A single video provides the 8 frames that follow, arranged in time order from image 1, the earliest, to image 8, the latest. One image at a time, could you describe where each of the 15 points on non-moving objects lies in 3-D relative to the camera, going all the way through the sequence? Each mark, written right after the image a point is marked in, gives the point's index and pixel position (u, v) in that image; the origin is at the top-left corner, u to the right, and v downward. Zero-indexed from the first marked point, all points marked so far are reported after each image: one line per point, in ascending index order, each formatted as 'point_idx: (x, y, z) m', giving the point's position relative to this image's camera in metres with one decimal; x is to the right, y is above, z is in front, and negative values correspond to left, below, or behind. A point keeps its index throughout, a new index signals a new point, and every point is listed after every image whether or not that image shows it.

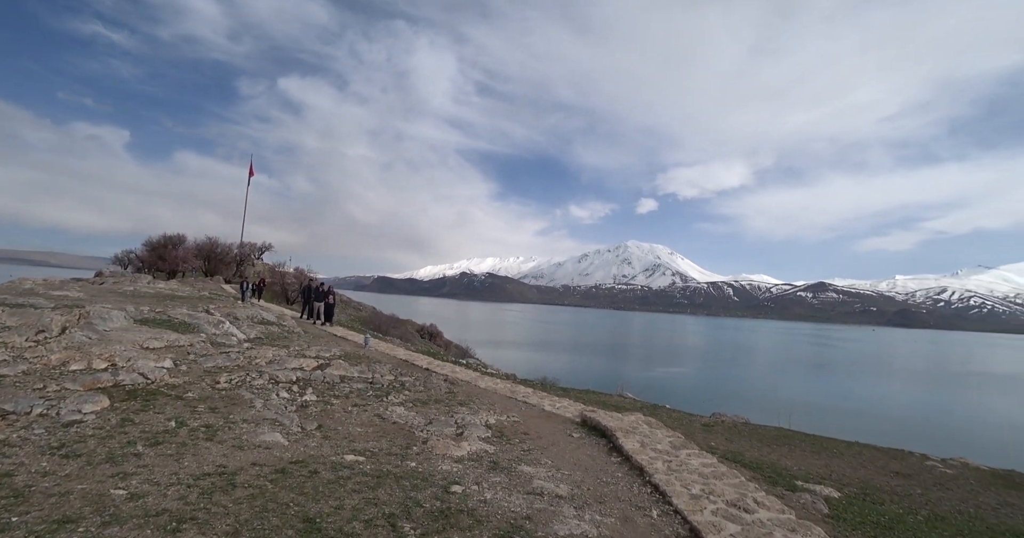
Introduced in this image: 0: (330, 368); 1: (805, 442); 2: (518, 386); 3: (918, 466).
0: (-6.1, -3.3, +15.2) m
1: (+8.0, -4.7, +12.3) m
2: (+0.2, -4.5, +17.1) m
3: (+9.8, -4.7, +10.9) m
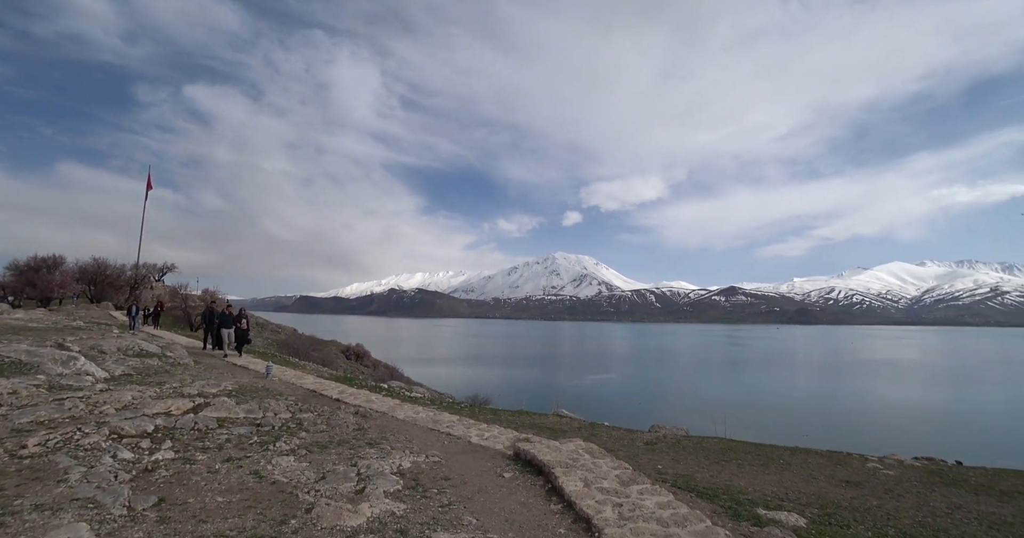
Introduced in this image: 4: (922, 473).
0: (-8.3, -3.8, +12.3) m
1: (+6.1, -4.8, +11.6) m
2: (-2.3, -4.9, +15.2) m
3: (+8.1, -4.7, +10.4) m
4: (+9.4, -4.7, +10.3) m
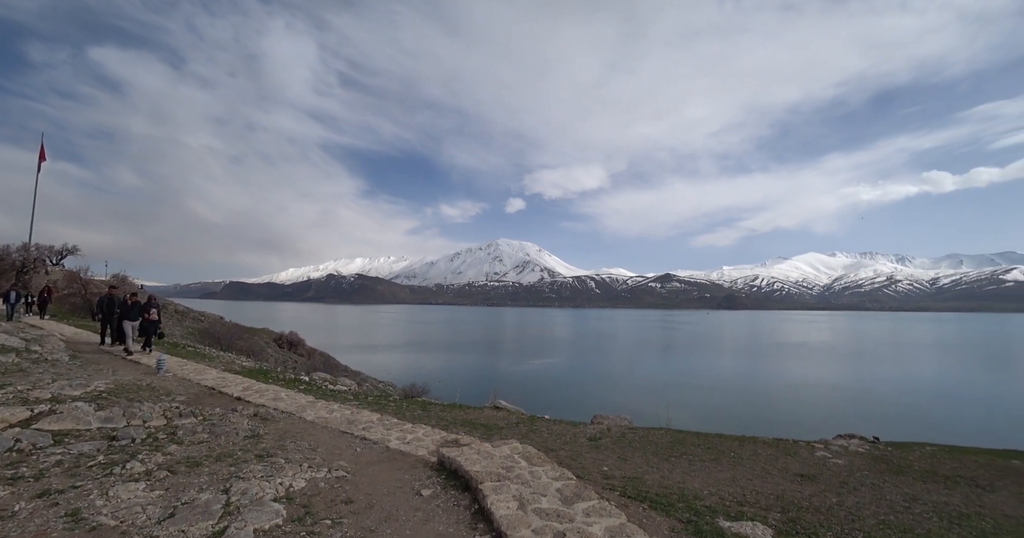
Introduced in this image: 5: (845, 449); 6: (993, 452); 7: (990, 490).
0: (-10.0, -3.2, +9.7) m
1: (+4.5, -4.2, +10.8) m
2: (-4.4, -4.2, +13.3) m
3: (+6.5, -4.2, +9.9) m
4: (+7.8, -4.2, +9.9) m
5: (+8.0, -4.4, +10.9) m
6: (+13.0, -4.9, +12.3) m
7: (+8.8, -4.0, +8.3) m
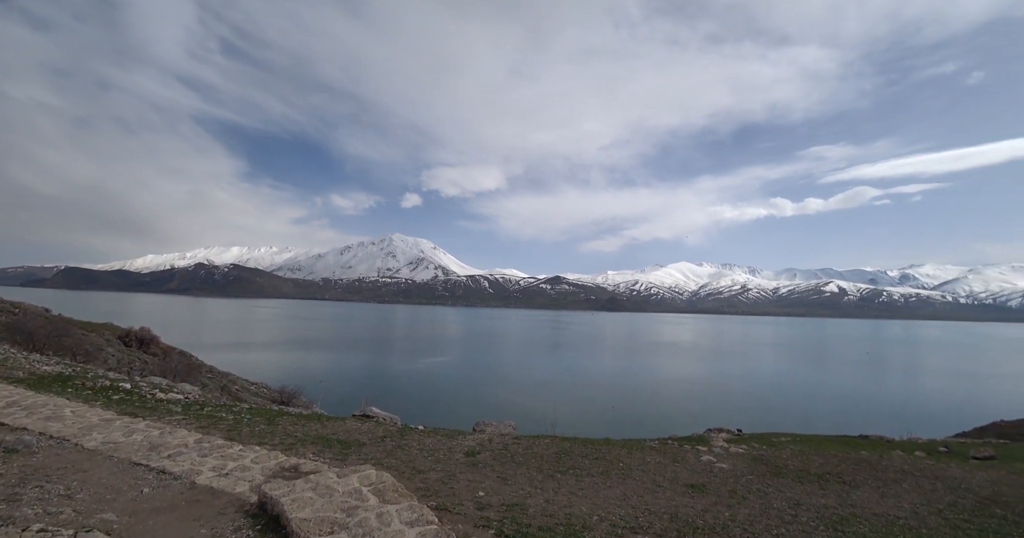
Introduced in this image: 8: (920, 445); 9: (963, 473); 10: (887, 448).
0: (-12.1, -2.5, +5.4) m
1: (+1.6, -4.1, +9.8) m
2: (-7.5, -3.7, +10.2) m
3: (+3.8, -4.1, +9.4) m
4: (+5.1, -4.2, +9.7) m
5: (+5.1, -4.3, +10.7) m
6: (+9.6, -5.1, +13.2) m
7: (+6.4, -4.0, +8.4) m
8: (+14.7, -6.3, +16.2) m
9: (+9.6, -4.3, +9.6) m
10: (+10.8, -5.1, +13.0) m
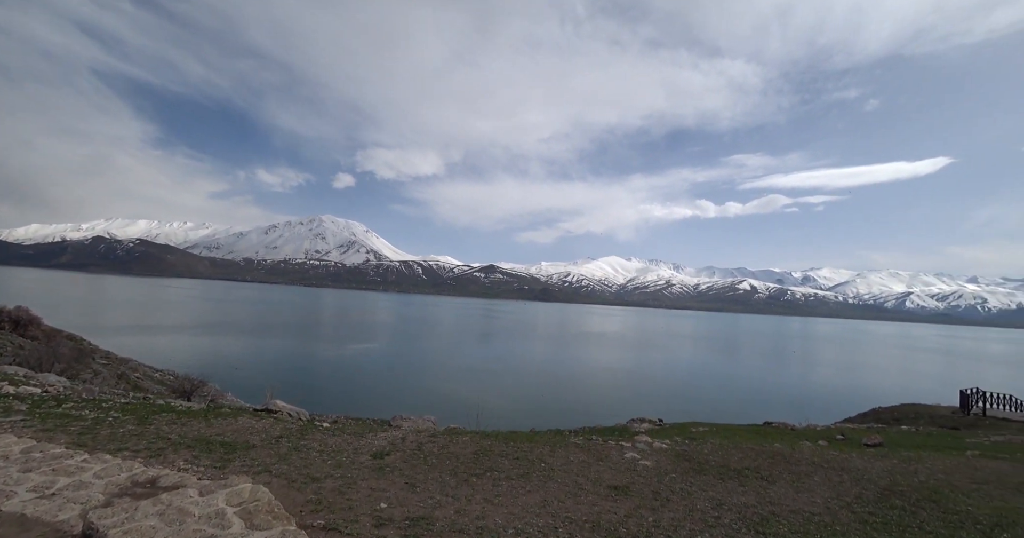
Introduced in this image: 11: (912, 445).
0: (-13.0, -1.8, +2.8) m
1: (-0.1, -3.8, +9.1) m
2: (-9.2, -3.0, +8.2) m
3: (+2.2, -3.9, +9.0) m
4: (+3.4, -4.0, +9.5) m
5: (+3.2, -4.1, +10.5) m
6: (+7.3, -5.0, +13.6) m
7: (+4.8, -4.0, +8.4) m
8: (+11.8, -6.3, +17.3) m
9: (+7.9, -4.3, +10.0) m
10: (+8.5, -5.1, +13.6) m
11: (+12.1, -5.3, +13.6) m
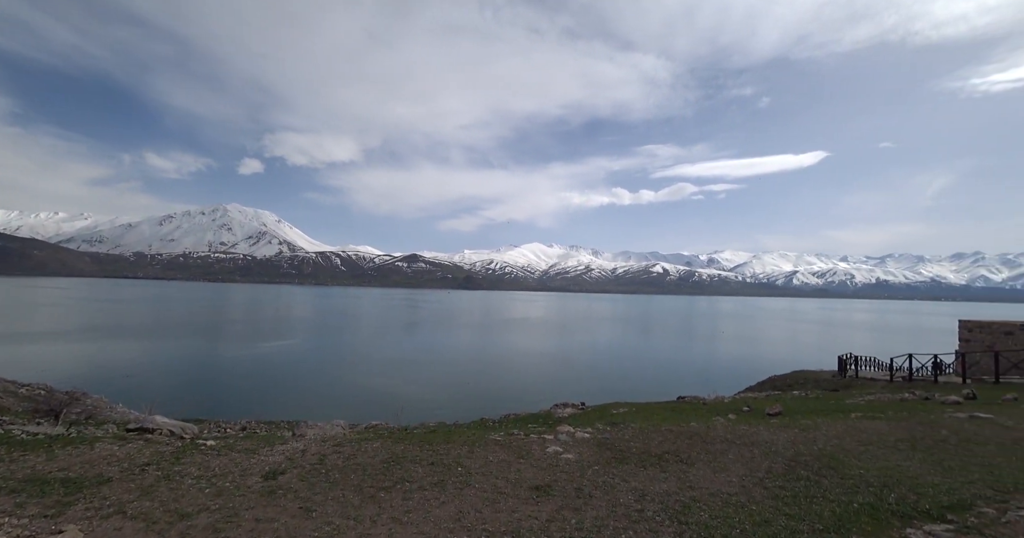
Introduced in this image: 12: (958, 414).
0: (-13.4, -2.1, -0.1) m
1: (-1.7, -3.6, +8.3) m
2: (-10.5, -3.0, +5.9) m
3: (+0.6, -3.6, +8.6) m
4: (+1.7, -3.7, +9.3) m
5: (+1.4, -3.8, +10.3) m
6: (+4.9, -4.5, +14.0) m
7: (+3.3, -3.6, +8.4) m
8: (+8.8, -5.5, +18.5) m
9: (+6.1, -3.9, +10.5) m
10: (+6.1, -4.6, +14.2) m
11: (+9.7, -4.7, +14.8) m
12: (+12.8, -4.1, +12.9) m
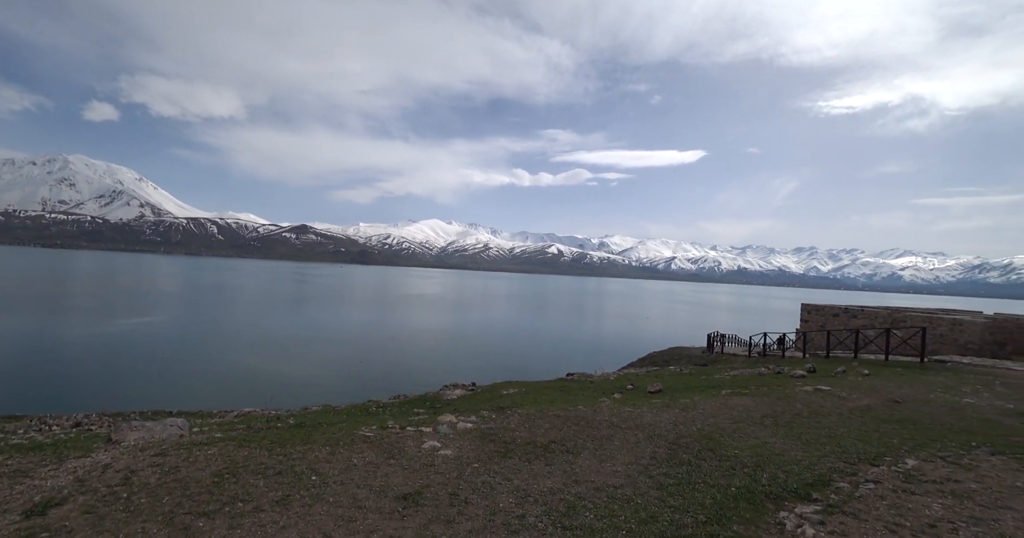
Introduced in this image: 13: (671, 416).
0: (-13.3, -1.6, -4.0) m
1: (-3.7, -3.0, +6.8) m
2: (-11.8, -2.4, +2.5) m
3: (-1.6, -3.2, +7.5) m
4: (-0.6, -3.2, +8.4) m
5: (-1.2, -3.3, +9.3) m
6: (+1.4, -3.9, +13.8) m
7: (+1.2, -3.2, +8.0) m
8: (+4.2, -4.8, +19.0) m
9: (+3.3, -3.4, +10.6) m
10: (+2.6, -3.9, +14.2) m
11: (+5.9, -4.1, +15.6) m
12: (+9.3, -3.8, +14.4) m
13: (+3.7, -3.4, +10.5) m
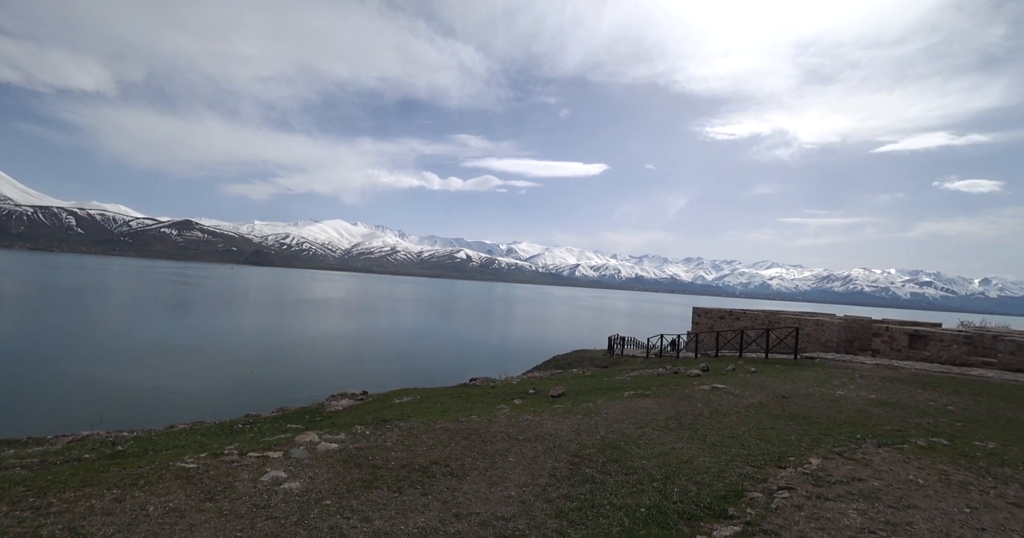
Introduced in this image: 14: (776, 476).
0: (-12.5, -1.0, -8.1) m
1: (-5.2, -2.6, +4.4) m
2: (-12.3, -1.8, -1.4) m
3: (-3.2, -2.8, +5.5) m
4: (-2.5, -2.9, +6.6) m
5: (-3.3, -3.0, +7.4) m
6: (-1.6, -3.7, +12.2) m
7: (-0.7, -3.0, +6.5) m
8: (+0.1, -4.7, +17.9) m
9: (+0.9, -3.2, +9.5) m
10: (-0.6, -3.8, +12.9) m
11: (+2.4, -4.0, +14.9) m
12: (+6.1, -3.7, +14.4) m
13: (+1.3, -3.2, +9.5) m
14: (+3.9, -3.0, +6.7) m
